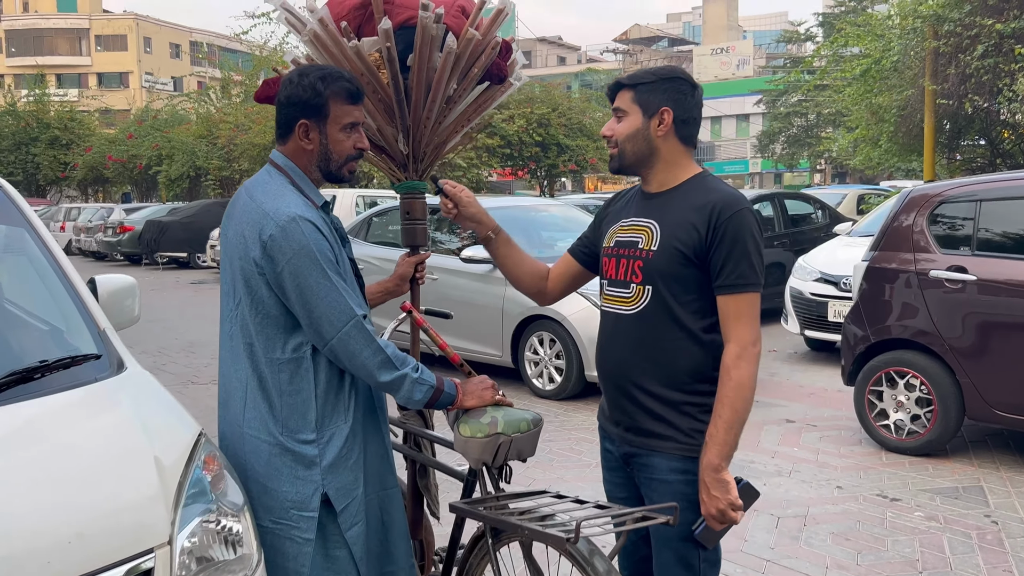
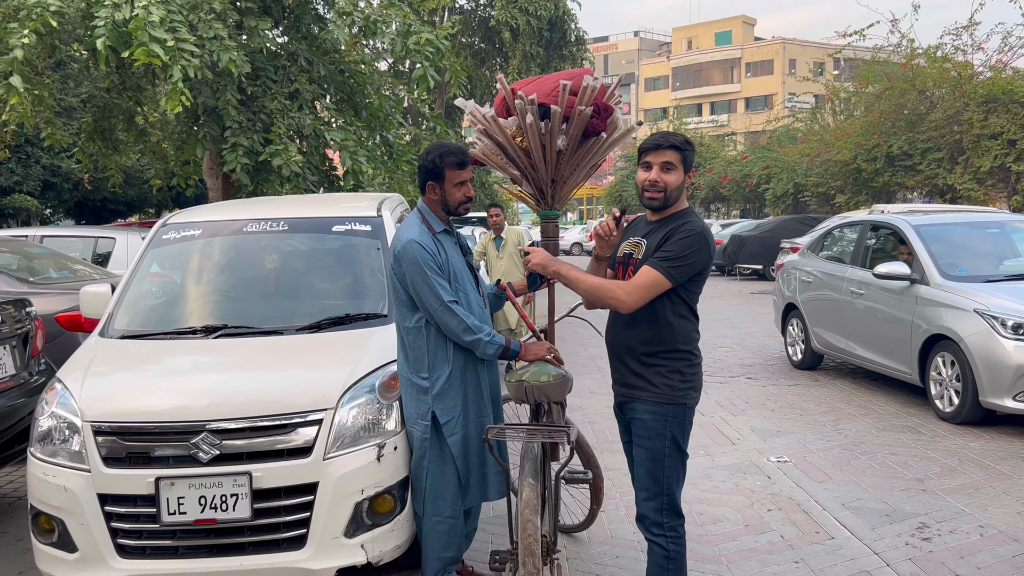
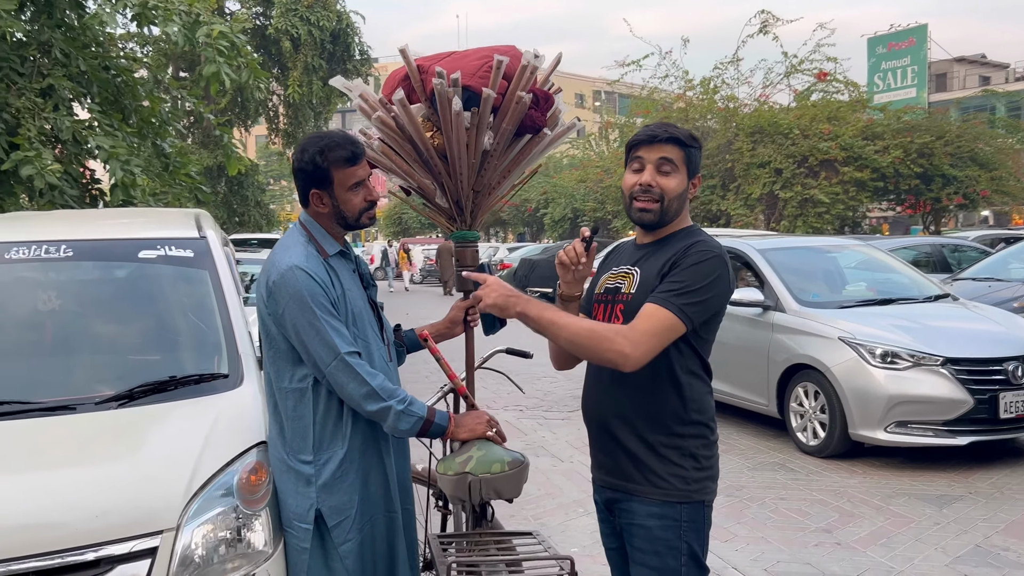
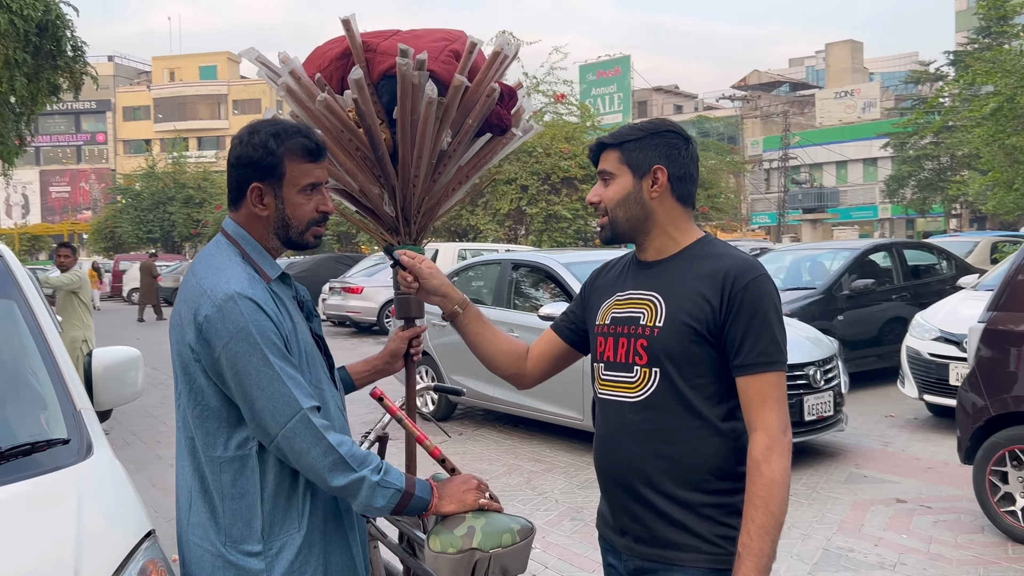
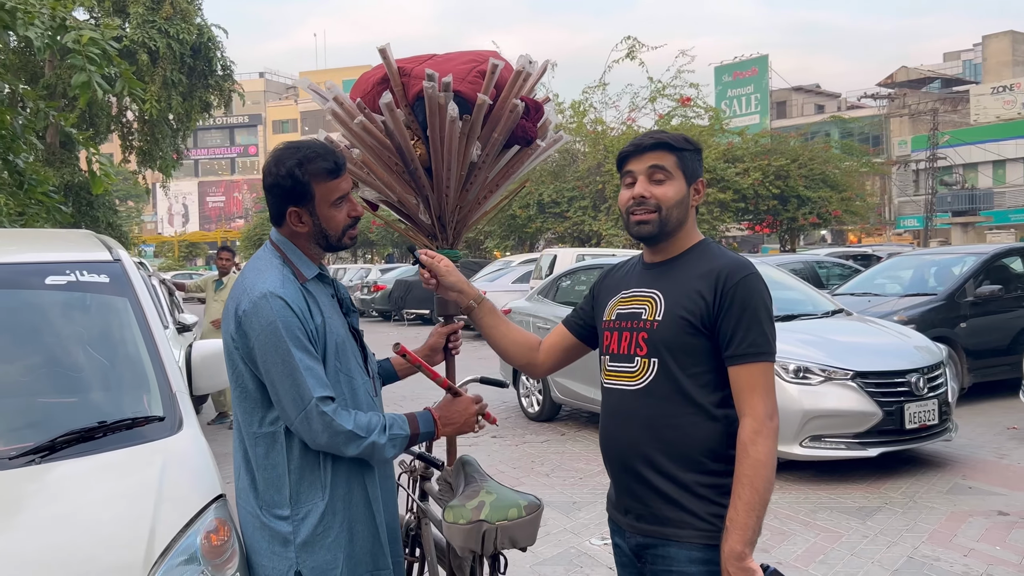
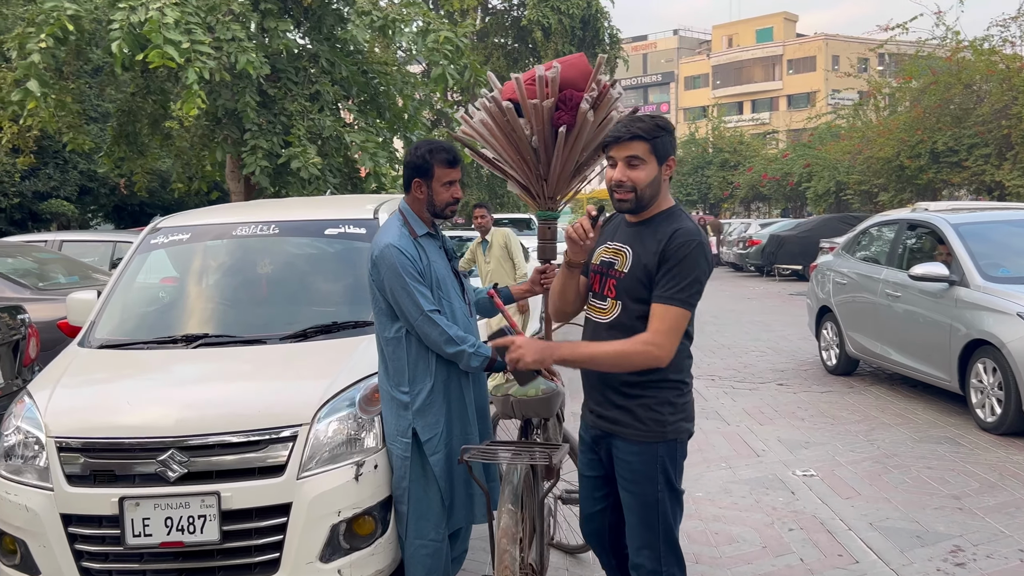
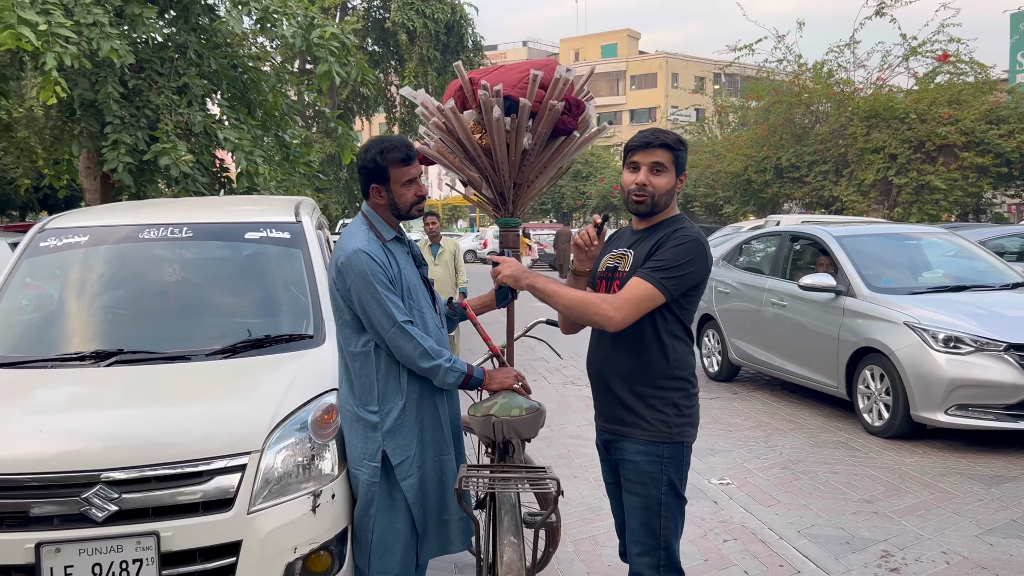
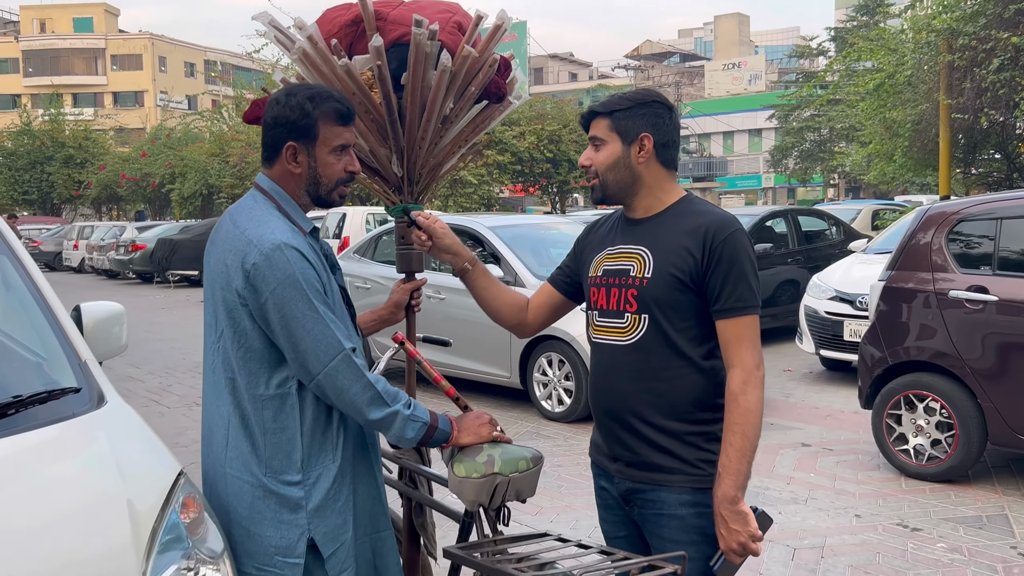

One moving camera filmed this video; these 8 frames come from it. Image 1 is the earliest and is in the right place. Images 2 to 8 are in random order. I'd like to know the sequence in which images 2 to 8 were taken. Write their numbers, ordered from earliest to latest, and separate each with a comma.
8, 4, 5, 3, 7, 2, 6
